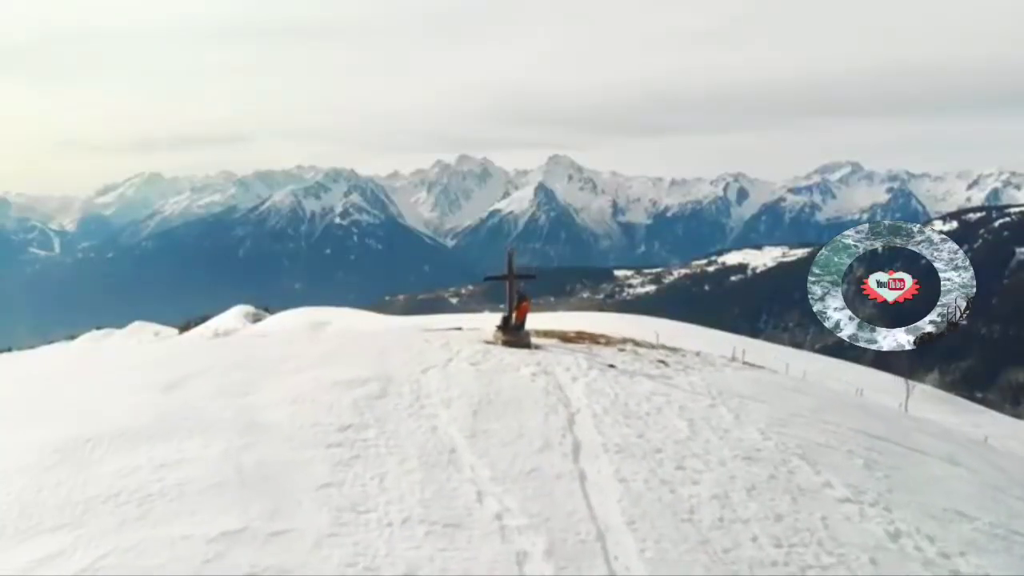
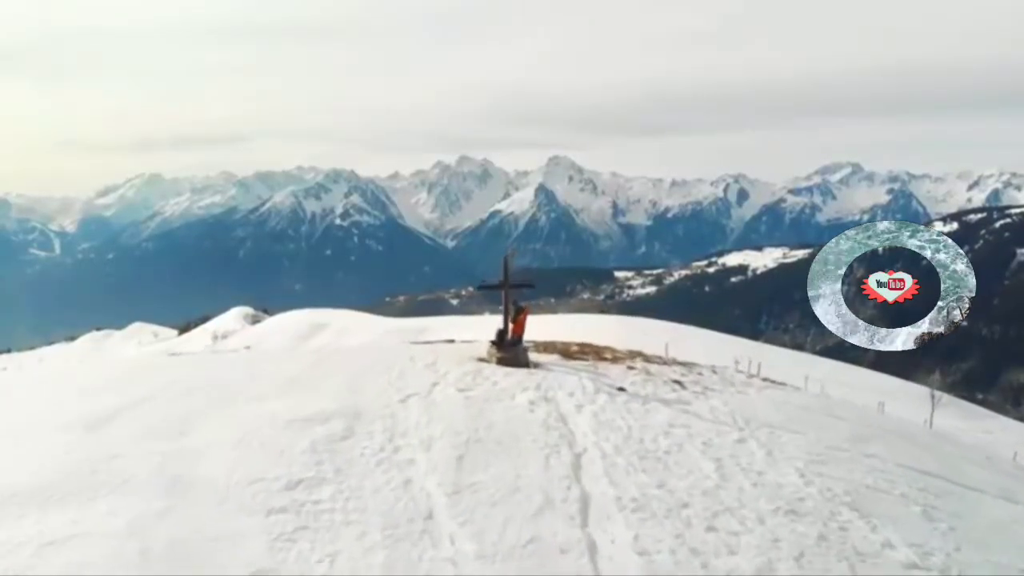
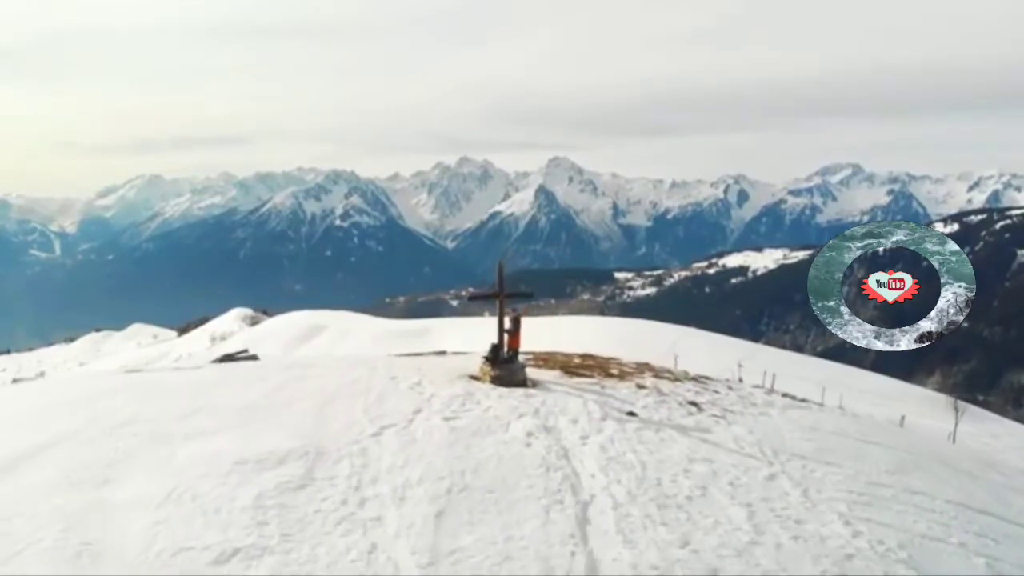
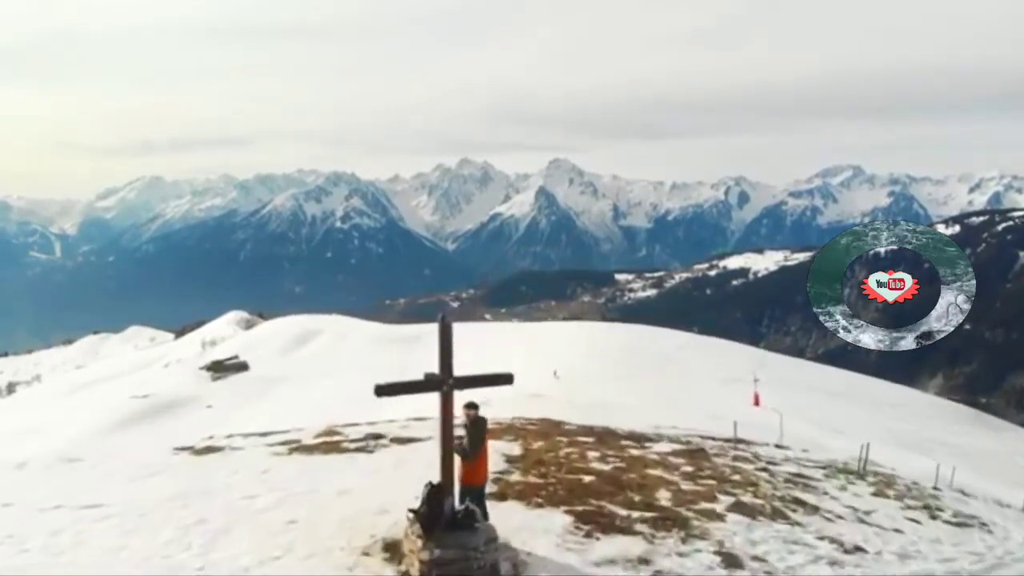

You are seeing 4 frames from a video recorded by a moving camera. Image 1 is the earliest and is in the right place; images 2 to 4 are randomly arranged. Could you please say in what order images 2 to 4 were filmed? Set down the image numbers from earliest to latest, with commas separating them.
2, 3, 4
